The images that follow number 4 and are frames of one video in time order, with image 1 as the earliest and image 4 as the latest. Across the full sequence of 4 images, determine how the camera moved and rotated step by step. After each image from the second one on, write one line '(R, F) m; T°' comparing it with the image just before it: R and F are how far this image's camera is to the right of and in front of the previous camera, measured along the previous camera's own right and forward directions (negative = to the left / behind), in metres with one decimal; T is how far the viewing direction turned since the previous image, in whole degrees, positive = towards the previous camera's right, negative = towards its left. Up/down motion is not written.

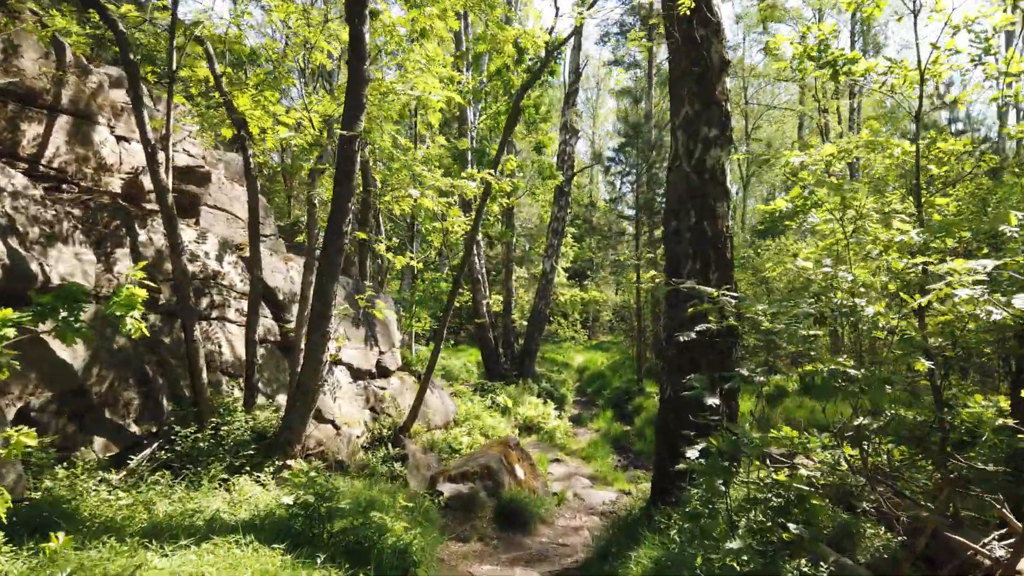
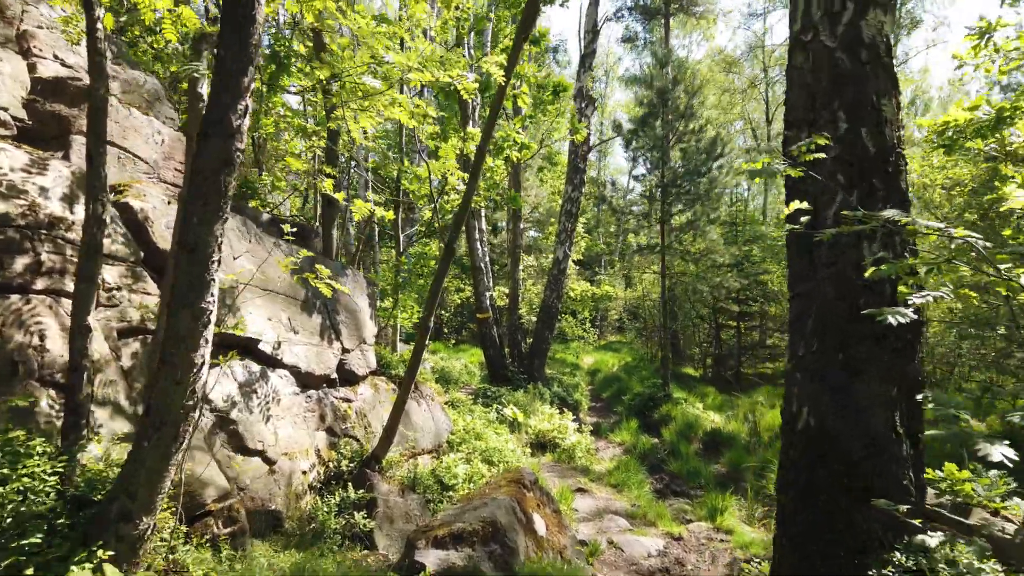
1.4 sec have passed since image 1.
(-0.1, +1.8) m; 0°
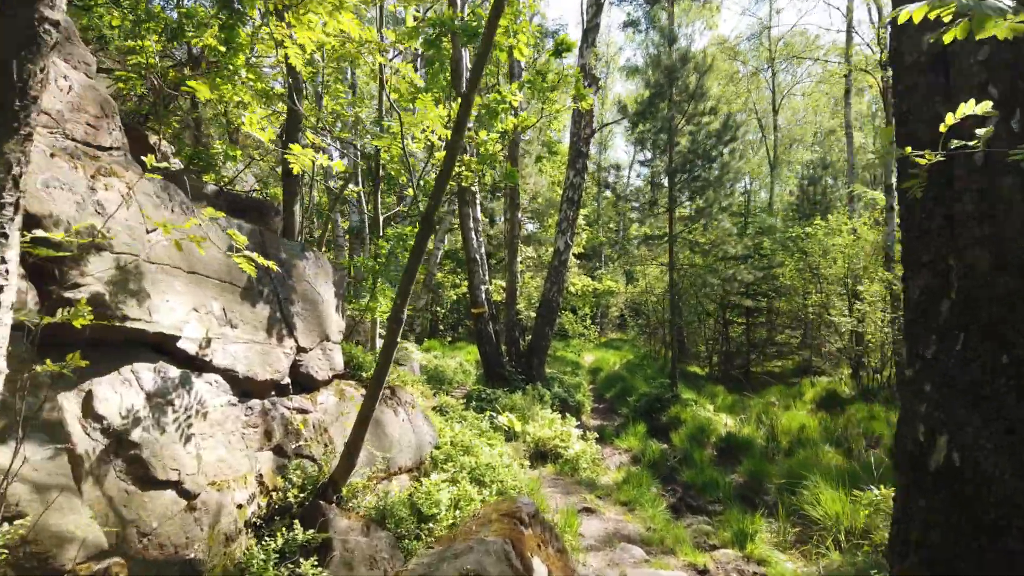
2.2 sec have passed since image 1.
(0.0, +0.9) m; 0°
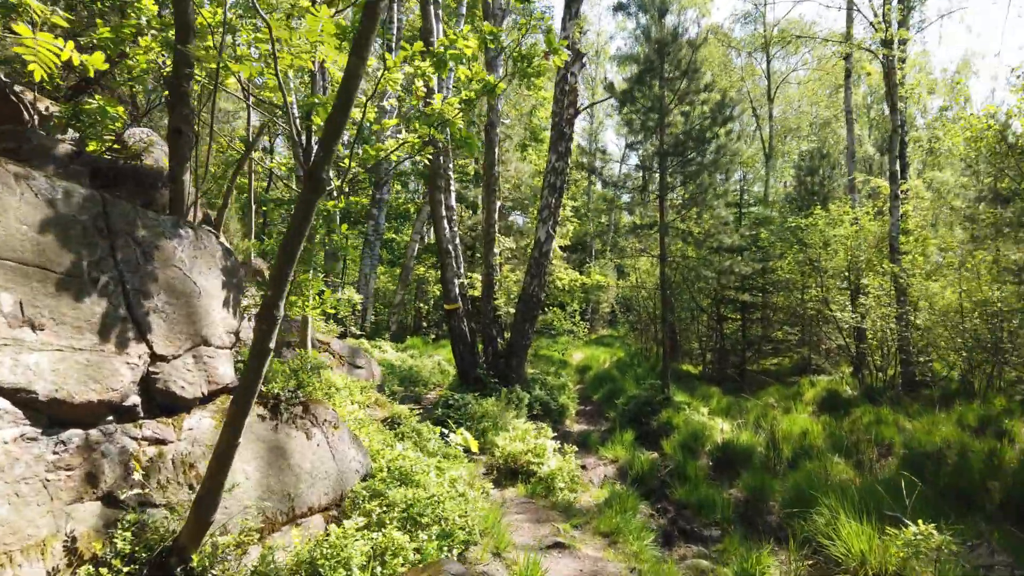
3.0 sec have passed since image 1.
(+0.2, +1.0) m; +1°
